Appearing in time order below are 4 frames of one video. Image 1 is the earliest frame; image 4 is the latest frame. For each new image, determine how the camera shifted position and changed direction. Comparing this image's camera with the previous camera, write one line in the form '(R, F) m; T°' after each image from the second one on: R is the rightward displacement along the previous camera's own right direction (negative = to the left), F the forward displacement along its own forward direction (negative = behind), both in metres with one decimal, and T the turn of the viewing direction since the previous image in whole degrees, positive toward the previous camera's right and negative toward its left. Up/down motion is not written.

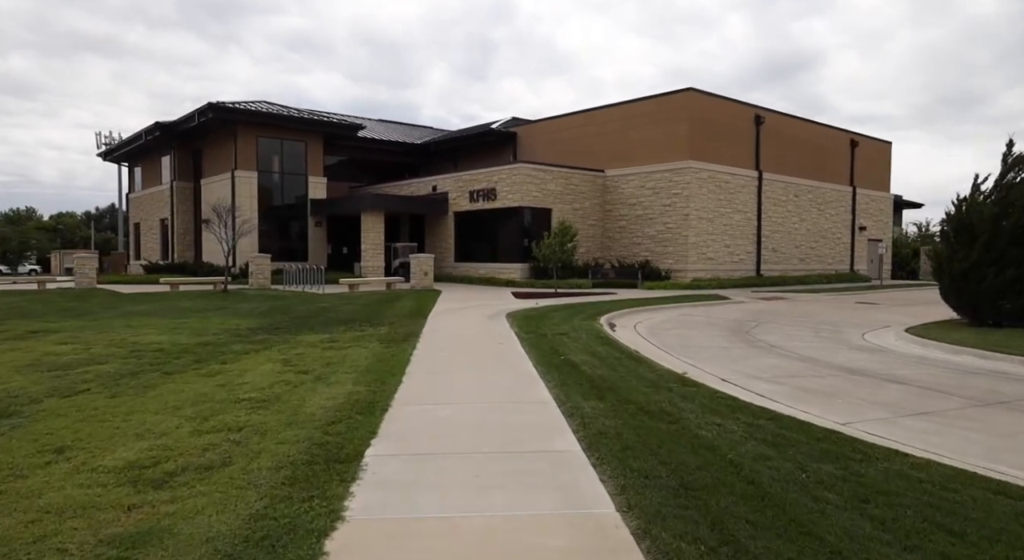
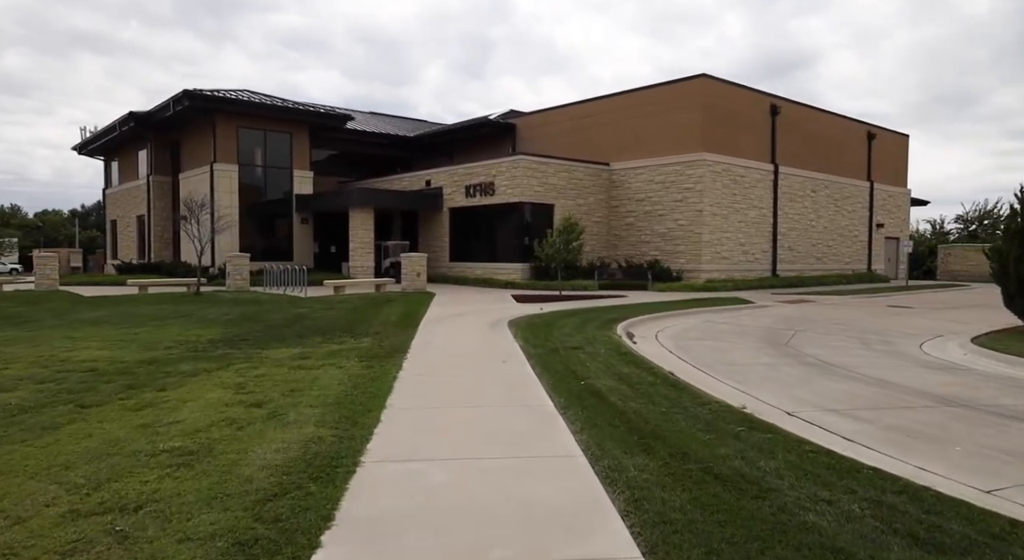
(-0.1, +1.9) m; 0°
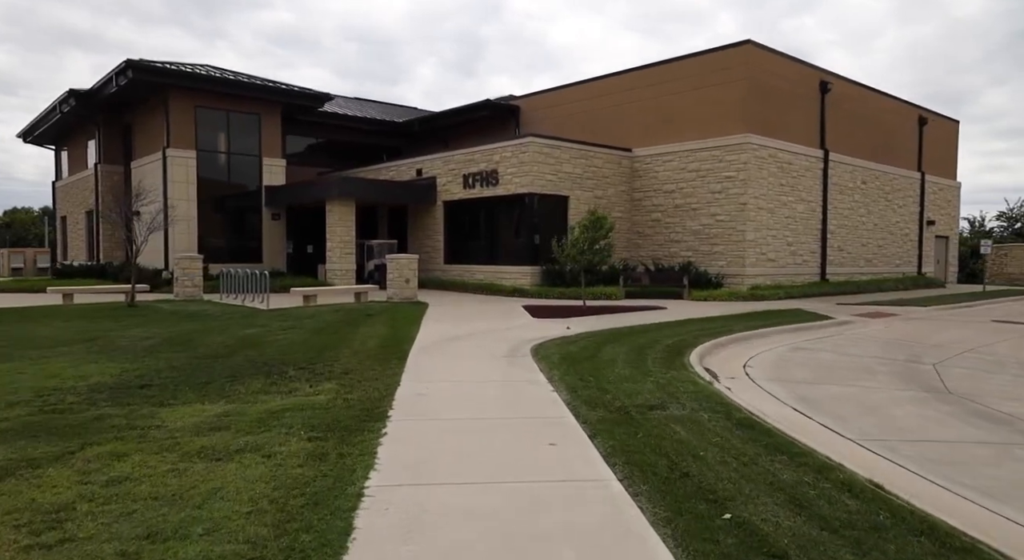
(-0.5, +3.9) m; +1°
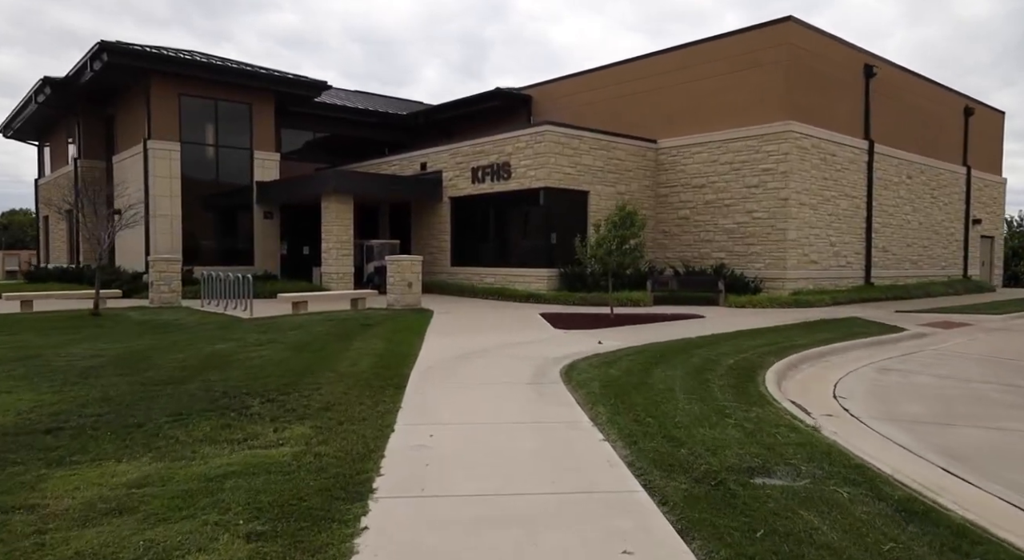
(-0.2, +2.0) m; 0°
